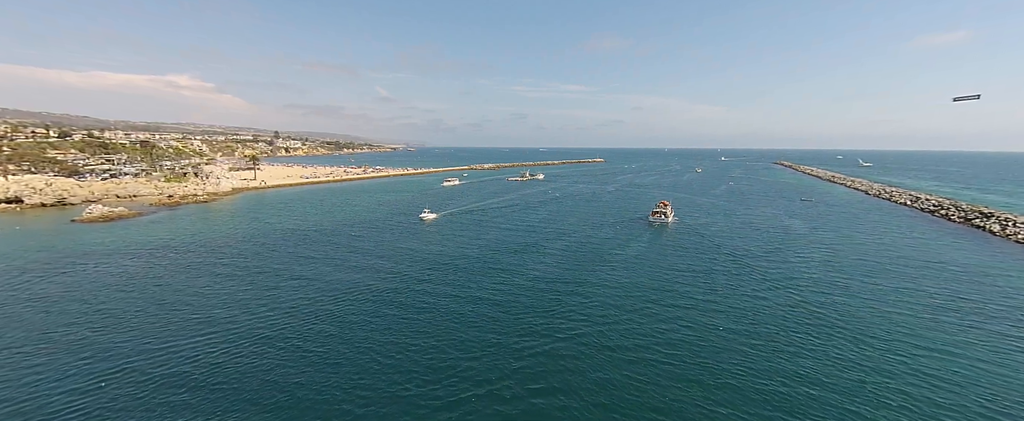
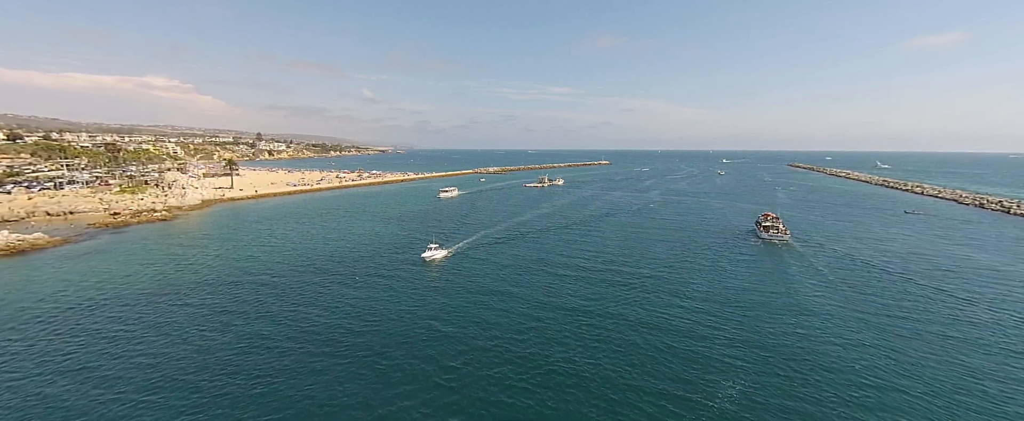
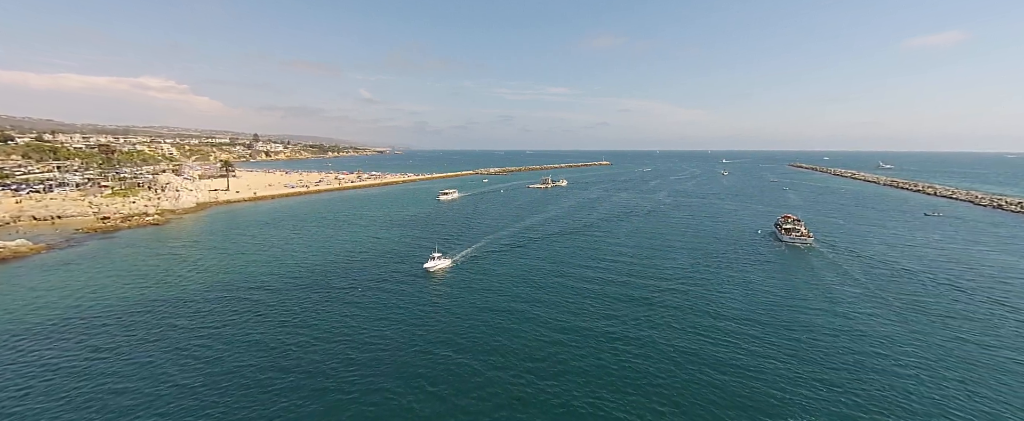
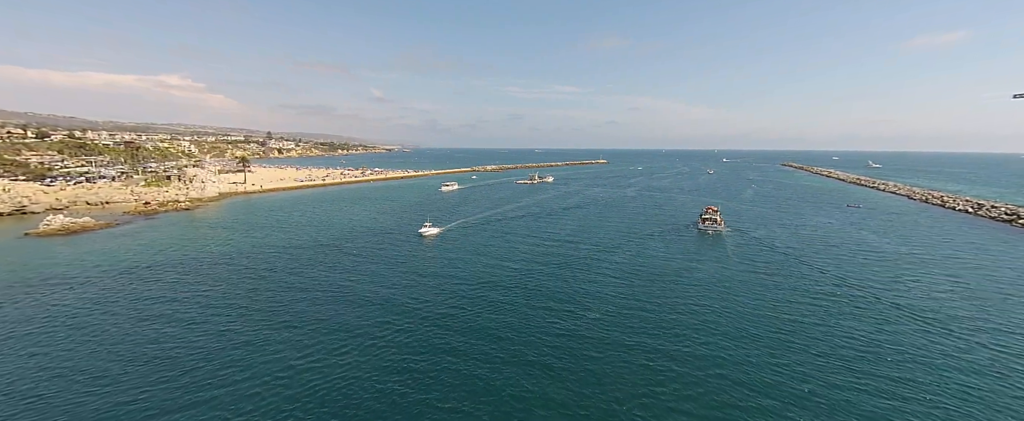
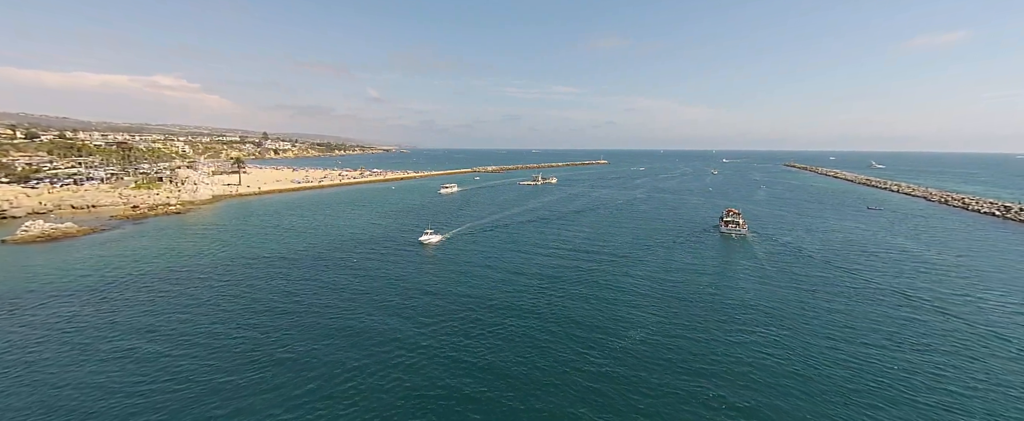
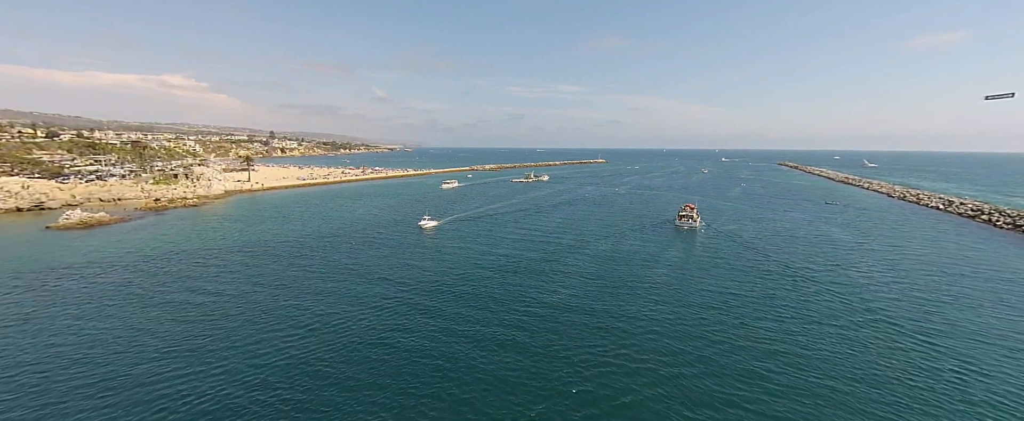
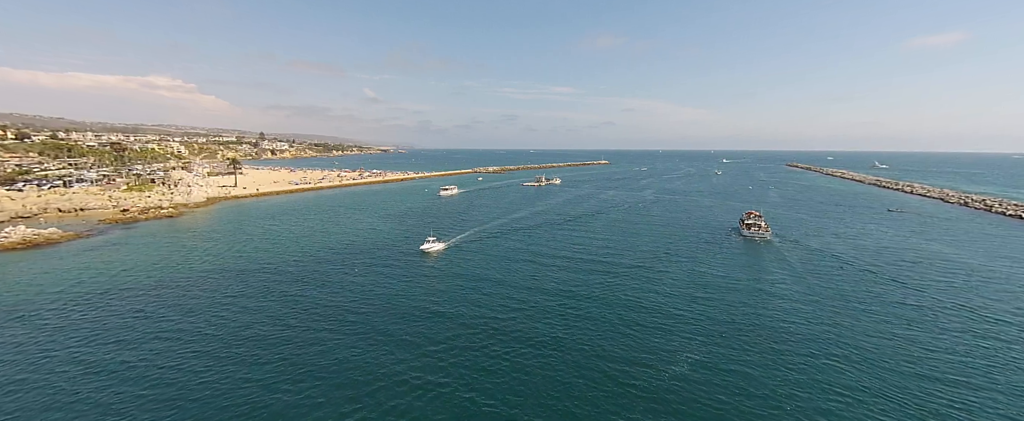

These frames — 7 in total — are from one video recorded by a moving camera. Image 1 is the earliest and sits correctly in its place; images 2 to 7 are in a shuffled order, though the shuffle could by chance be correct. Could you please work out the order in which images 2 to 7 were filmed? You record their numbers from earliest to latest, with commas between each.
6, 4, 5, 7, 2, 3
